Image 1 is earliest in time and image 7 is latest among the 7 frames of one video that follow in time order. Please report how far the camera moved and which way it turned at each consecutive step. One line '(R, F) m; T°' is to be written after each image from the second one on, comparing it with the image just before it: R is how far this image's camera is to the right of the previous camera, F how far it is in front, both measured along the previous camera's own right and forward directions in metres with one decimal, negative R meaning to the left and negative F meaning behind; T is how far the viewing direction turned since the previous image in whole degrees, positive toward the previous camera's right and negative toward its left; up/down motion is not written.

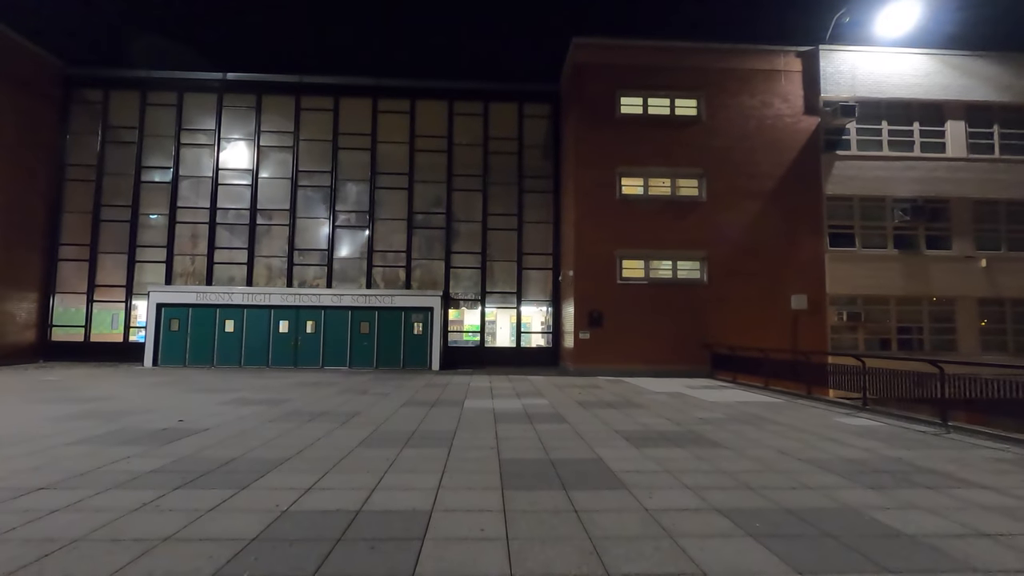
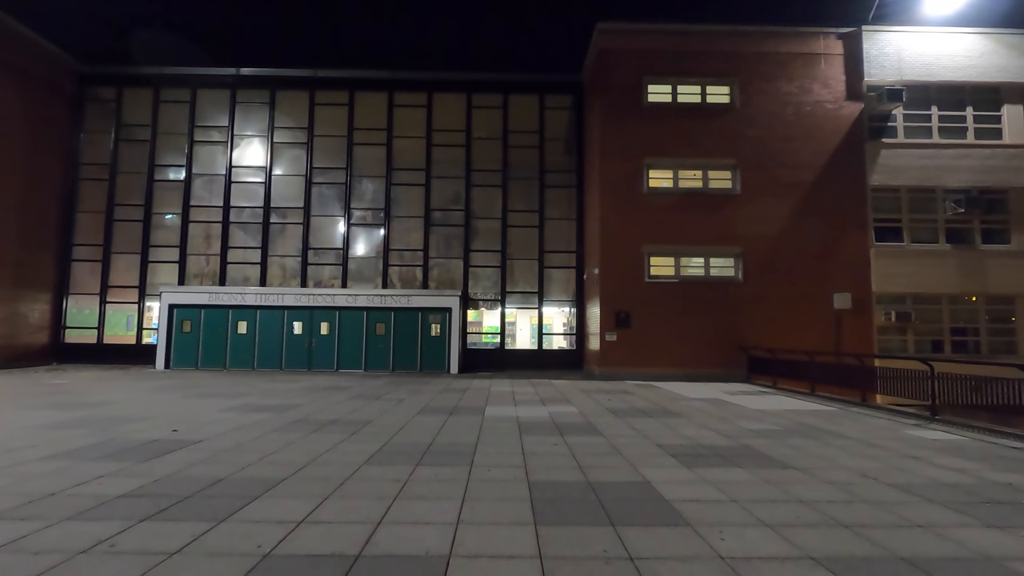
(-0.1, +1.1) m; -2°
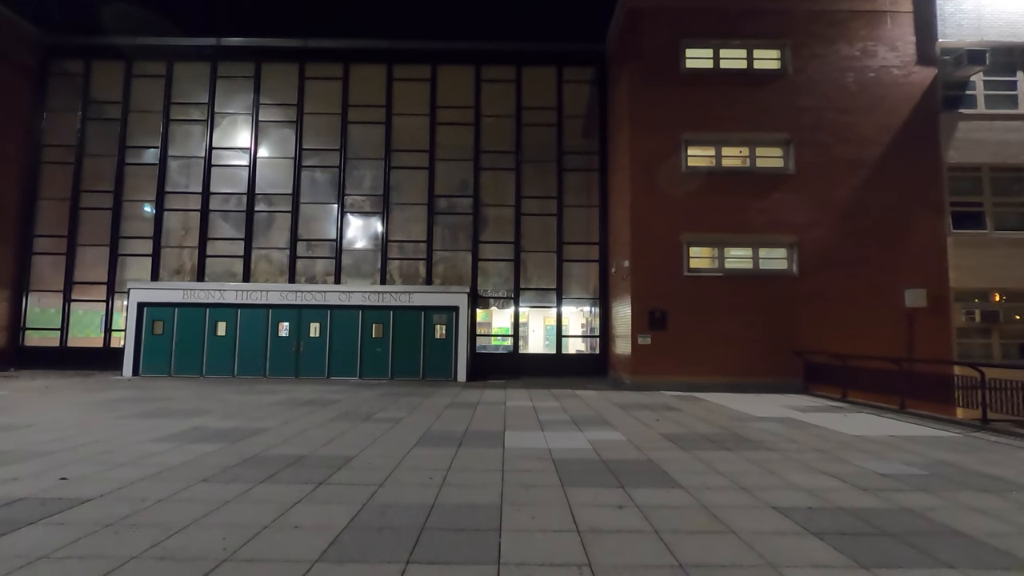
(-0.4, +2.8) m; -1°
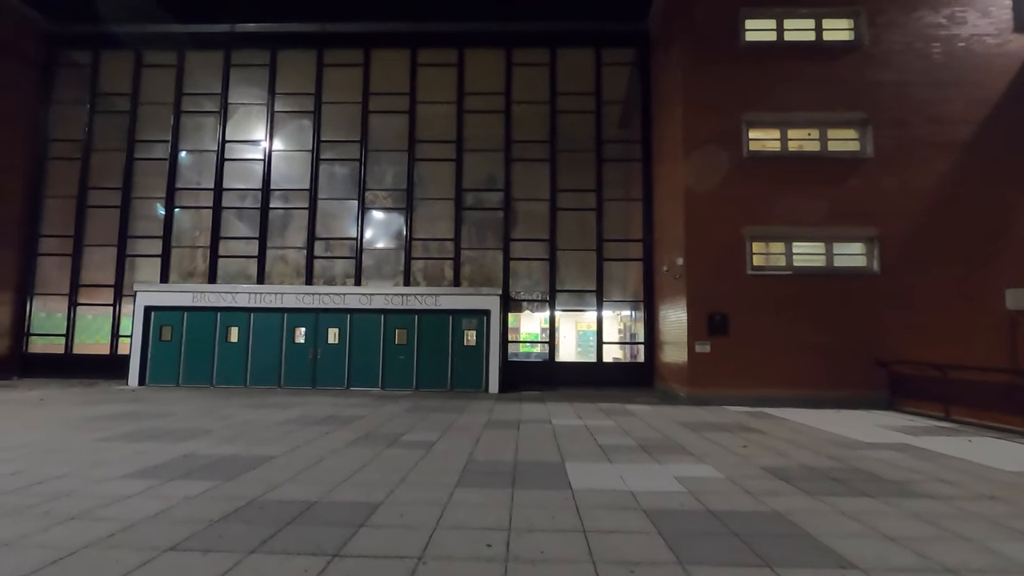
(-0.6, +1.9) m; -2°
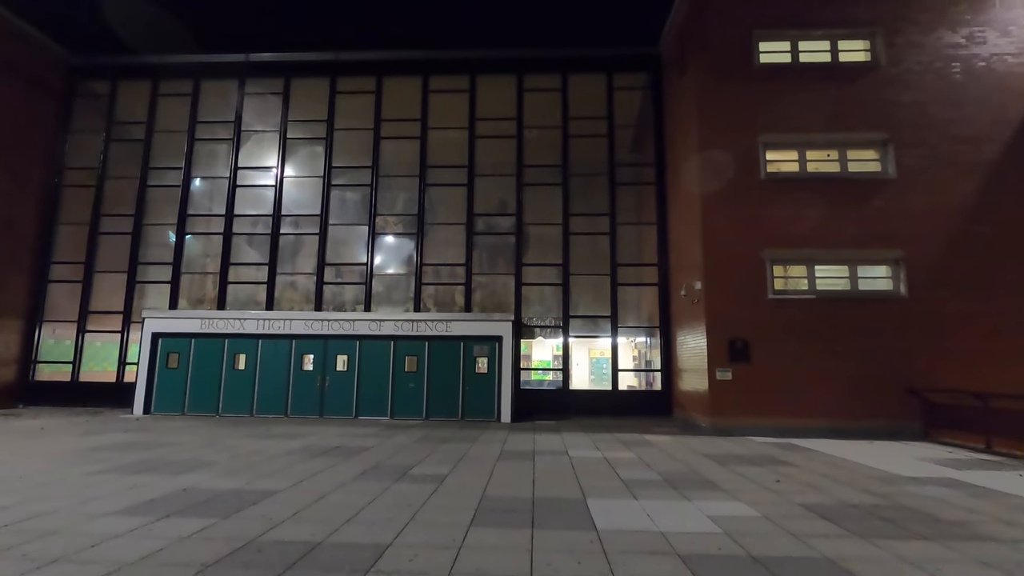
(-0.1, +0.4) m; -1°
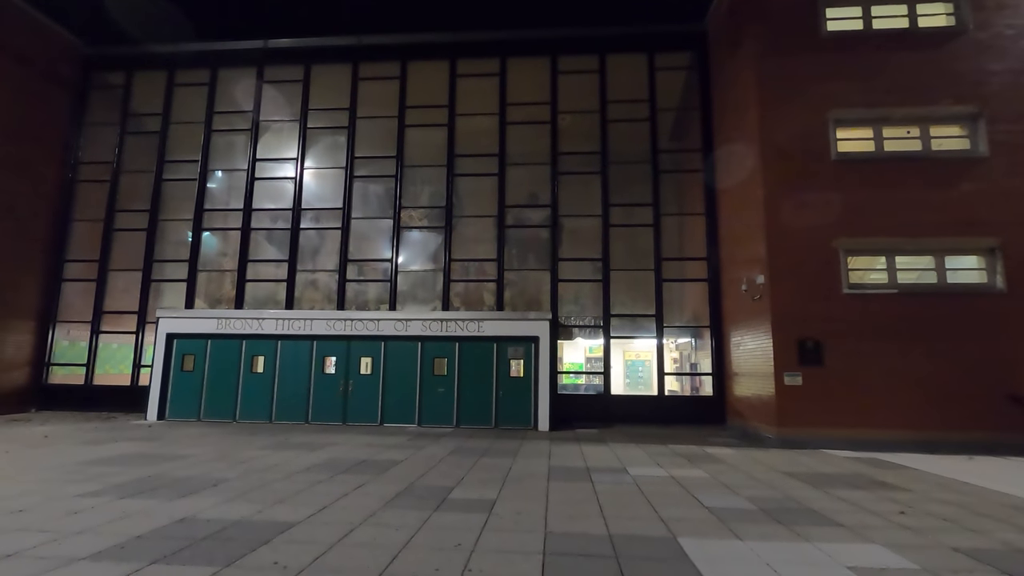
(-0.6, +1.4) m; -2°
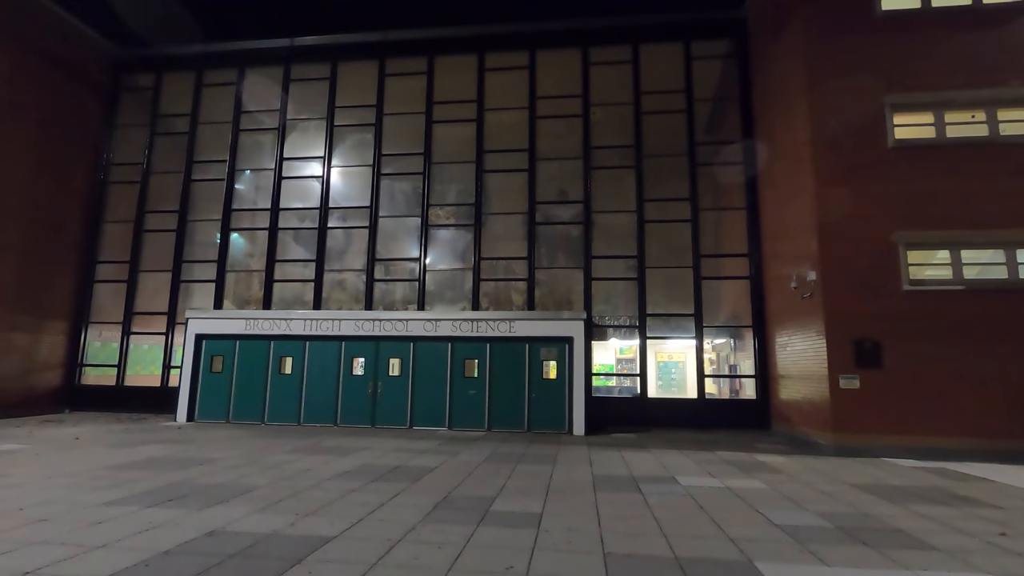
(-0.3, +0.6) m; -2°
